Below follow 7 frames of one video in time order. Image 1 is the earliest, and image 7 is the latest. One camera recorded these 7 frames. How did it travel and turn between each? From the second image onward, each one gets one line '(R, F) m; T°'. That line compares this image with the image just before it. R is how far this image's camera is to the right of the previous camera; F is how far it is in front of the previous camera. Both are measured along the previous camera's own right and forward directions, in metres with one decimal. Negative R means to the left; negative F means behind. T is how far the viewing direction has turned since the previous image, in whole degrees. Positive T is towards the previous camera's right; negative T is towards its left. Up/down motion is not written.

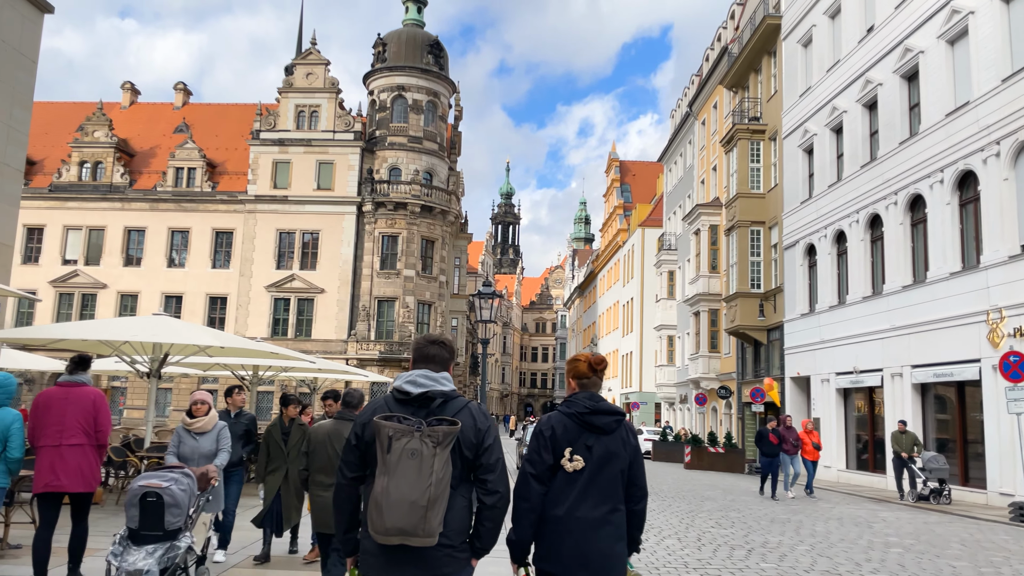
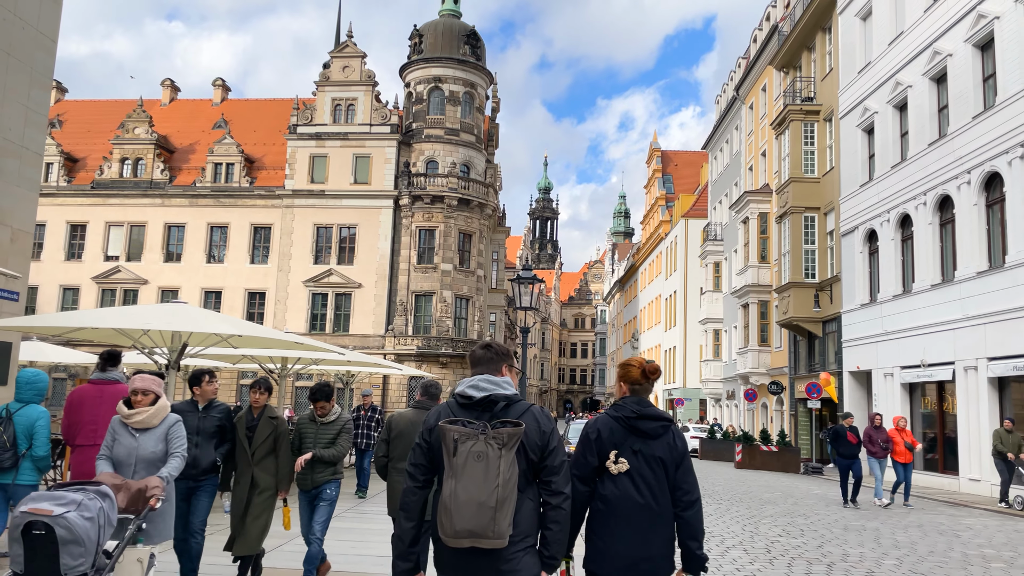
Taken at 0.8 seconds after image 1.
(-0.1, +1.1) m; -3°
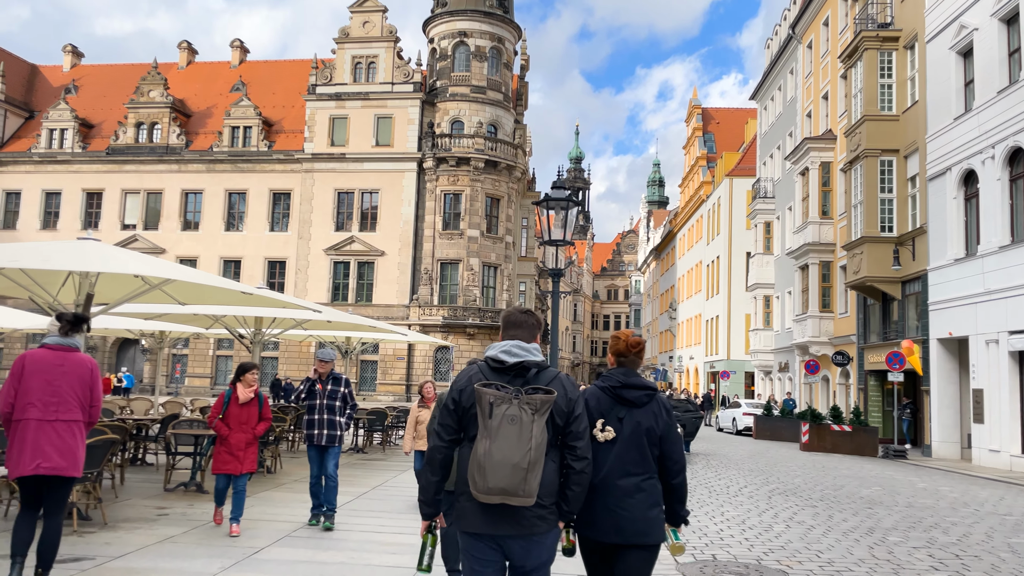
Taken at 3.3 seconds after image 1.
(+0.1, +3.2) m; -2°
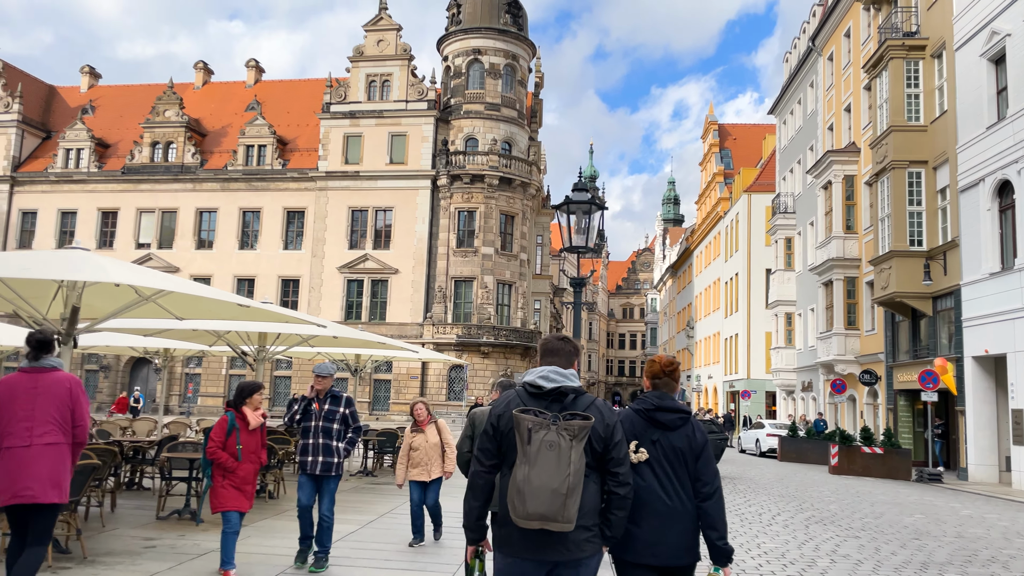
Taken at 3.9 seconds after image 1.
(0.0, +0.7) m; -1°
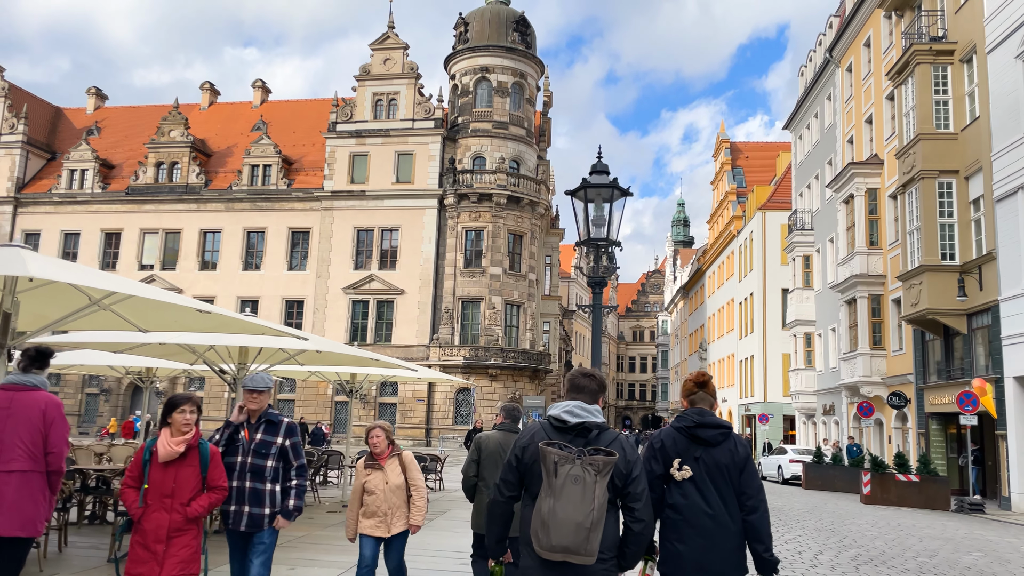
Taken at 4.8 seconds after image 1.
(0.0, +1.2) m; -1°
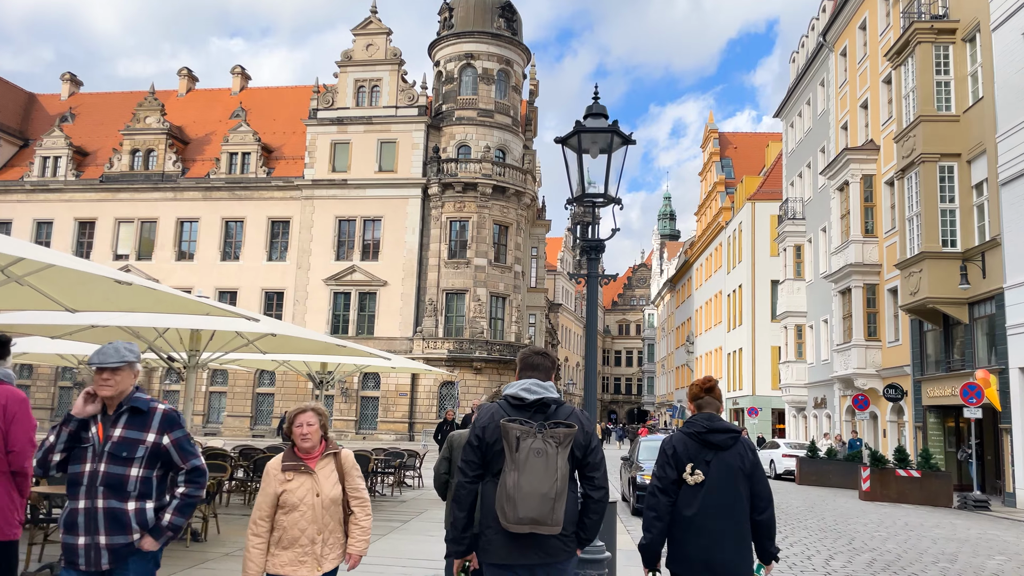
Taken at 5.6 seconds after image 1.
(+0.1, +1.0) m; +1°
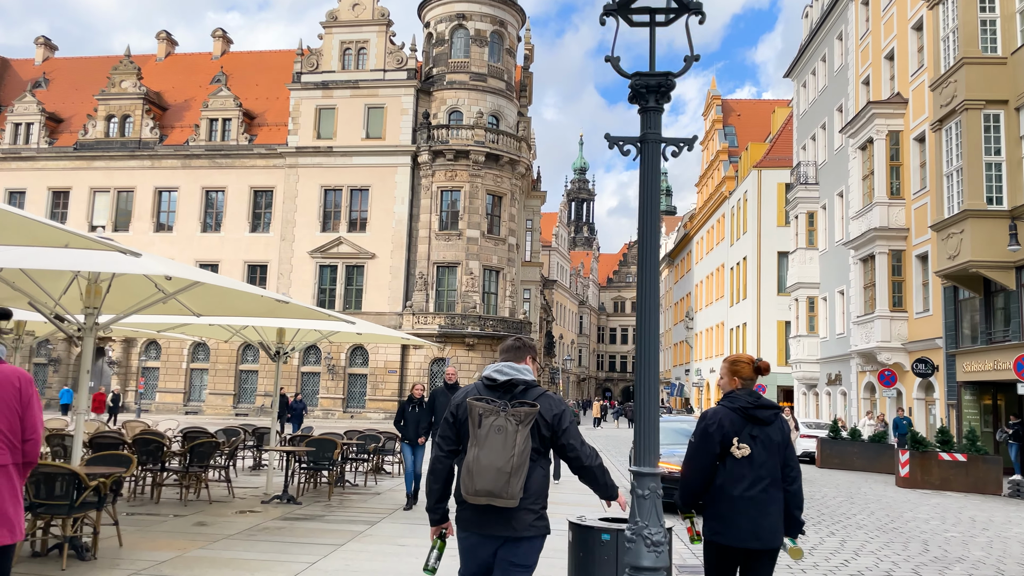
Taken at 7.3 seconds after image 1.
(0.0, +2.3) m; 0°
